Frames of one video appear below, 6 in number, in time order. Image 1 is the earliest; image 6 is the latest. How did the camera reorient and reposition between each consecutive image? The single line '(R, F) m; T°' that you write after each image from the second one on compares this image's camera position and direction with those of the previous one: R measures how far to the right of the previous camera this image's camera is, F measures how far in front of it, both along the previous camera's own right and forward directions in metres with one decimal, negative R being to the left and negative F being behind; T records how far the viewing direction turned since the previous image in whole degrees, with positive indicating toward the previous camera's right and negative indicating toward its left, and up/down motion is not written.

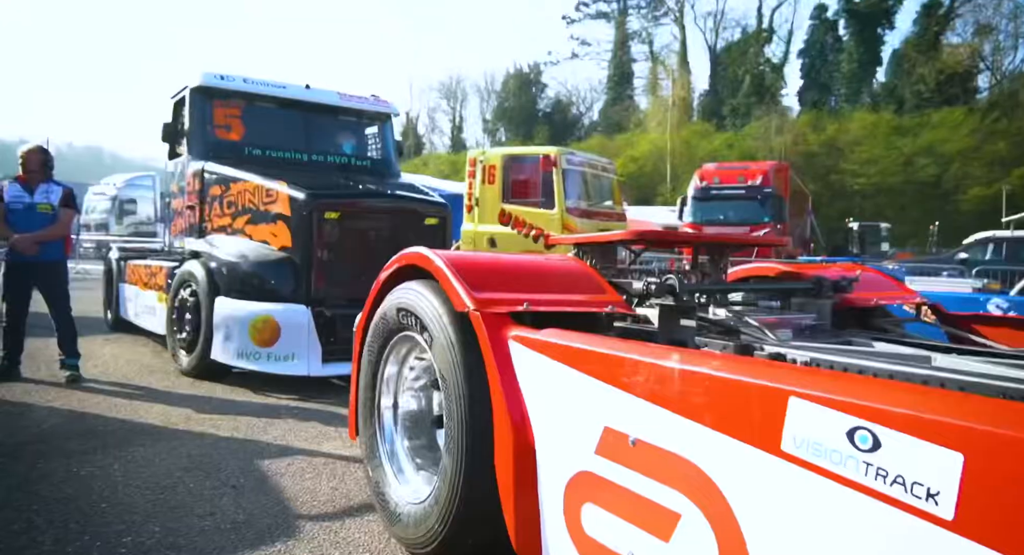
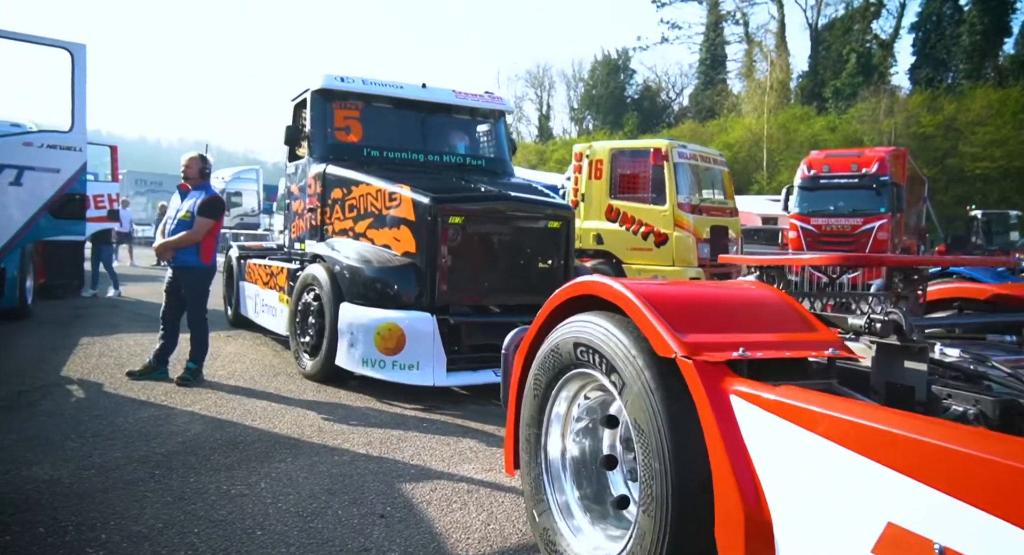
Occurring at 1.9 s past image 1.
(-0.4, +0.3) m; -6°
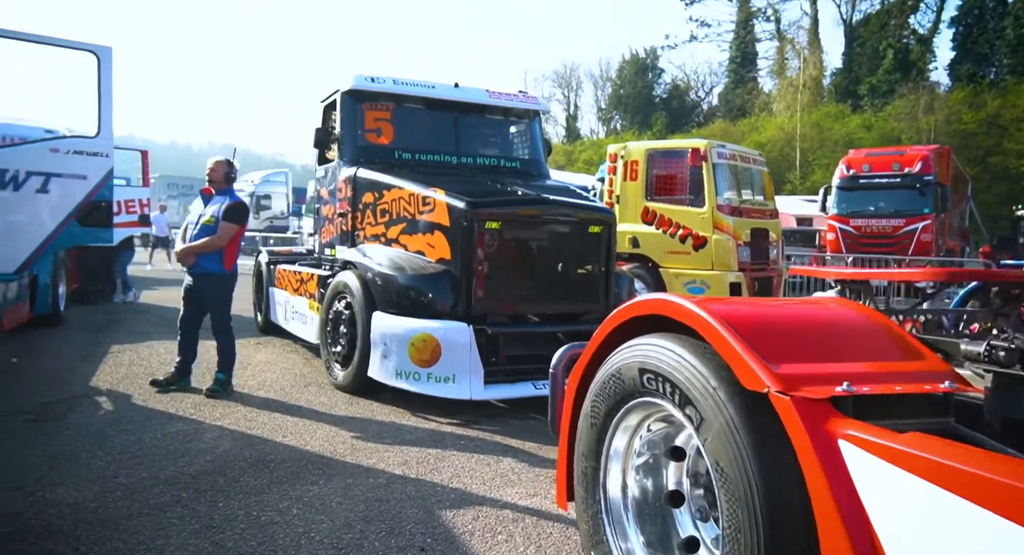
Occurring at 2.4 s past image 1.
(-0.1, +0.3) m; -2°
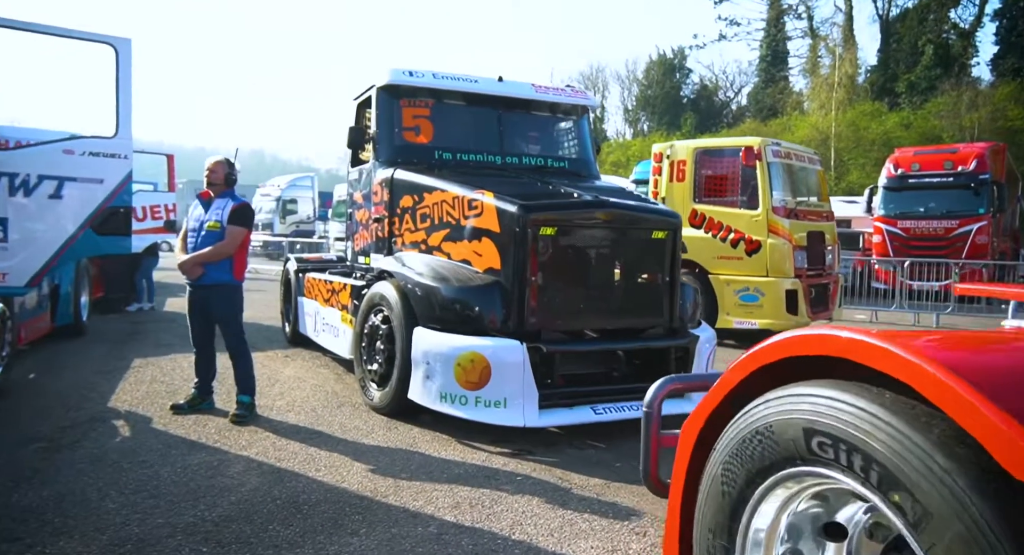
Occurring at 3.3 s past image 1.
(-0.2, +0.6) m; -2°
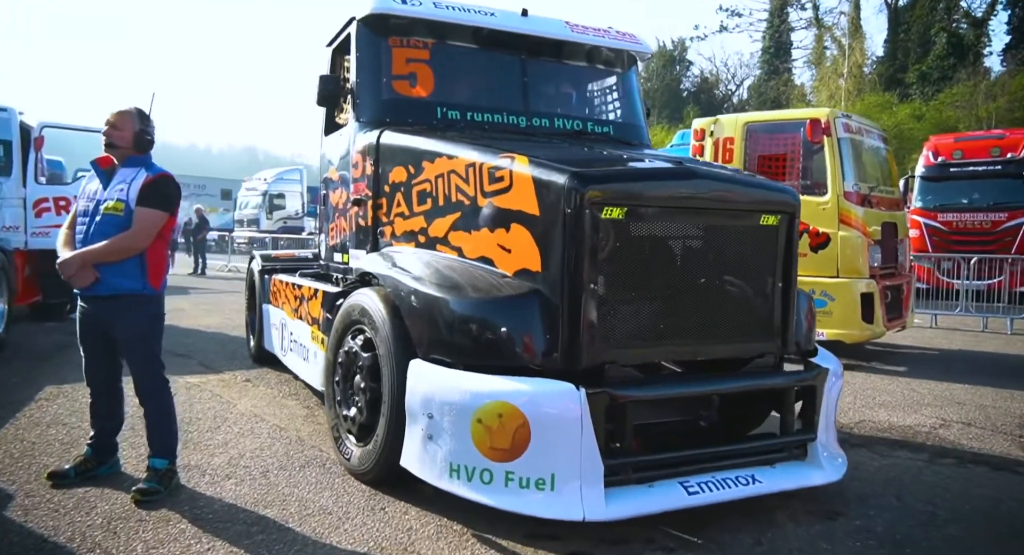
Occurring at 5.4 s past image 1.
(-0.2, +1.8) m; 0°
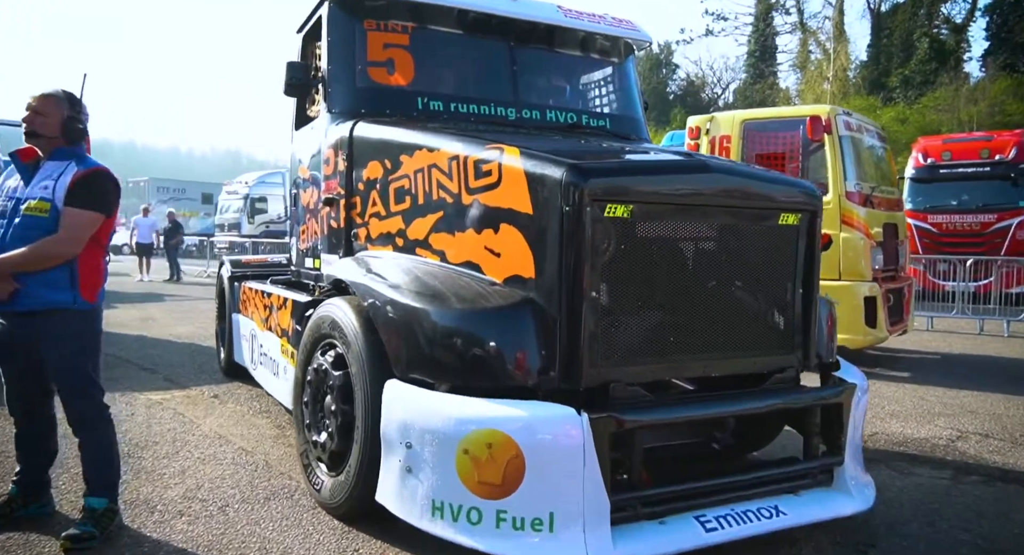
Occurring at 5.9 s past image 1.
(0.0, +0.4) m; +1°
